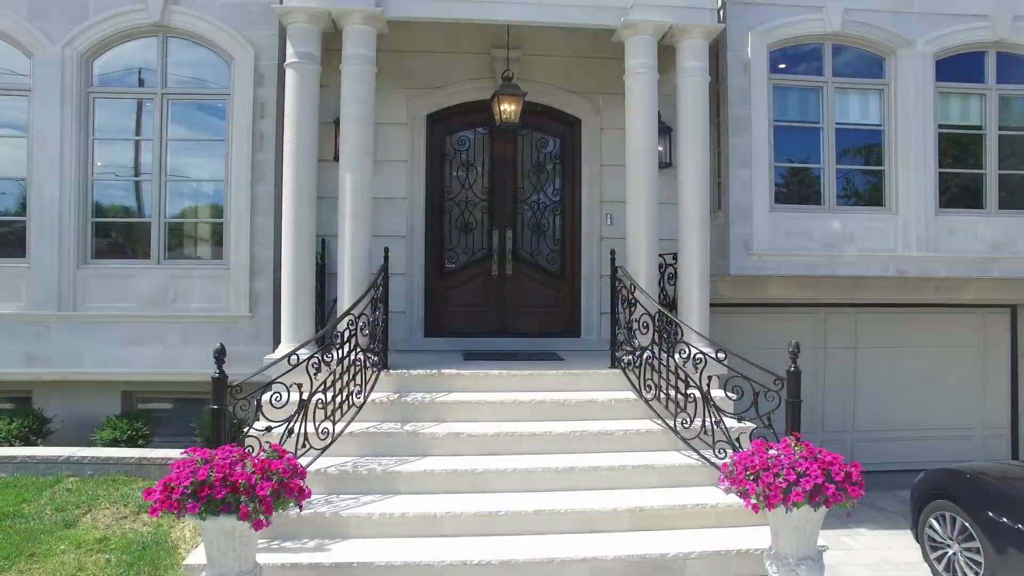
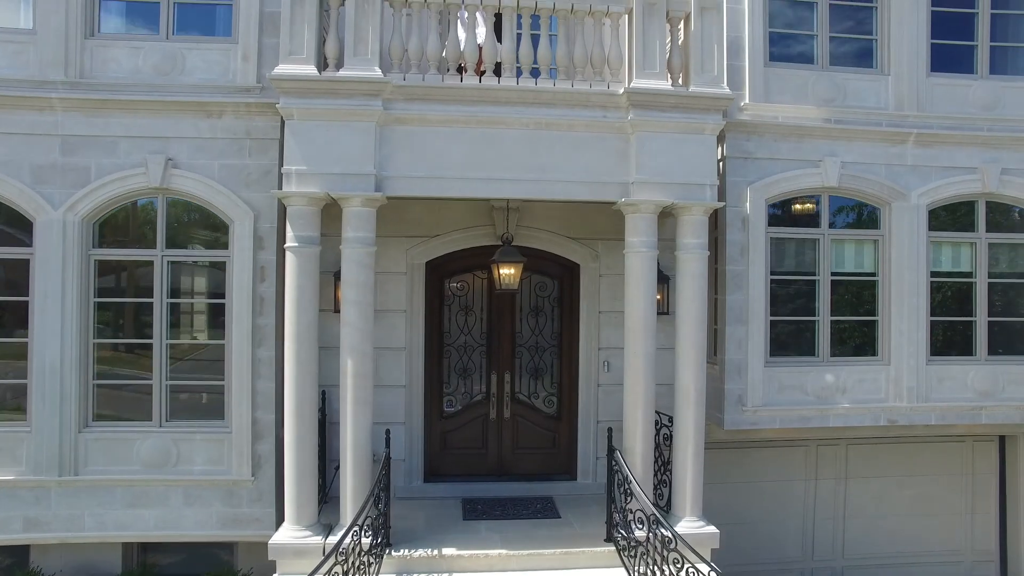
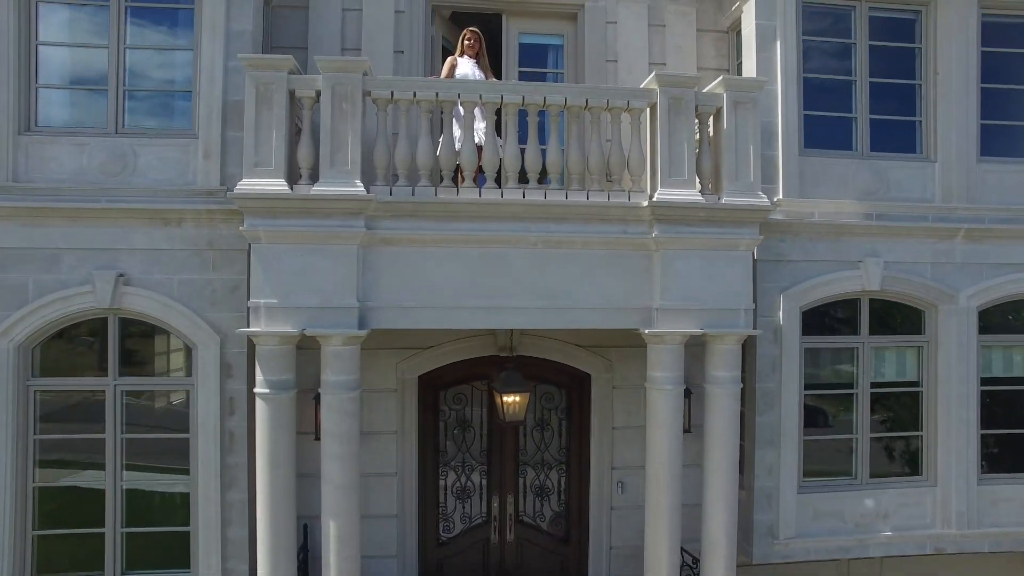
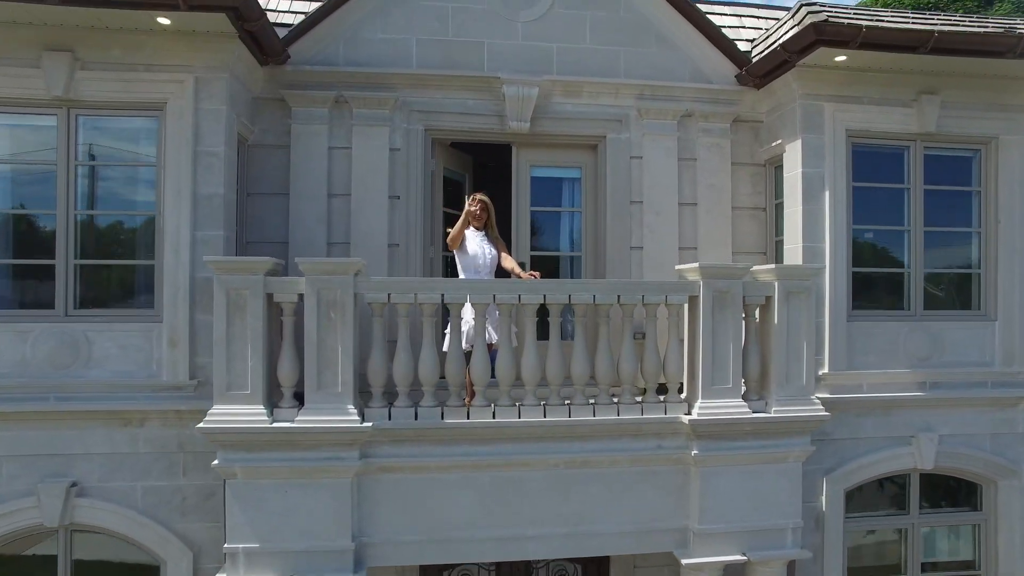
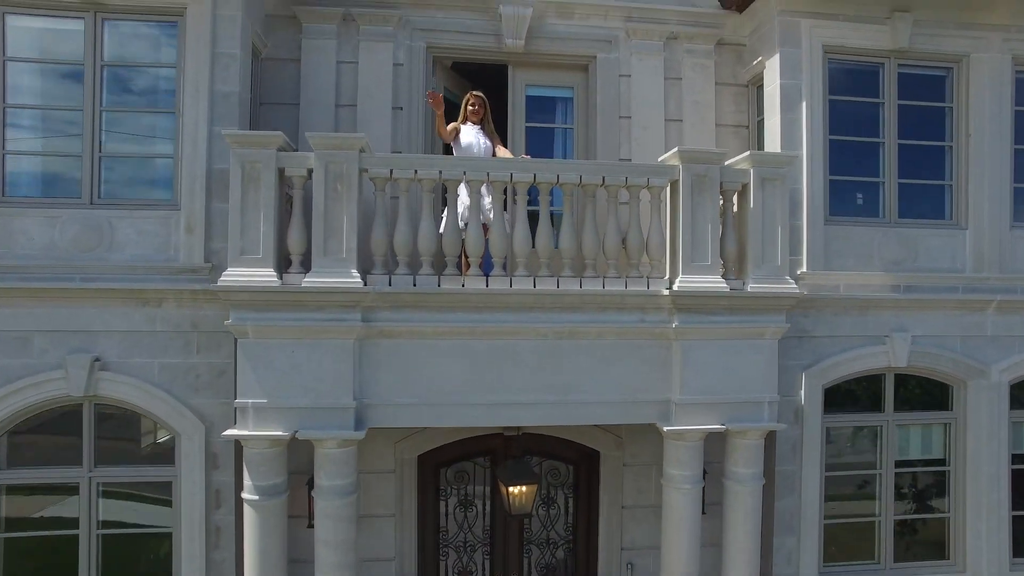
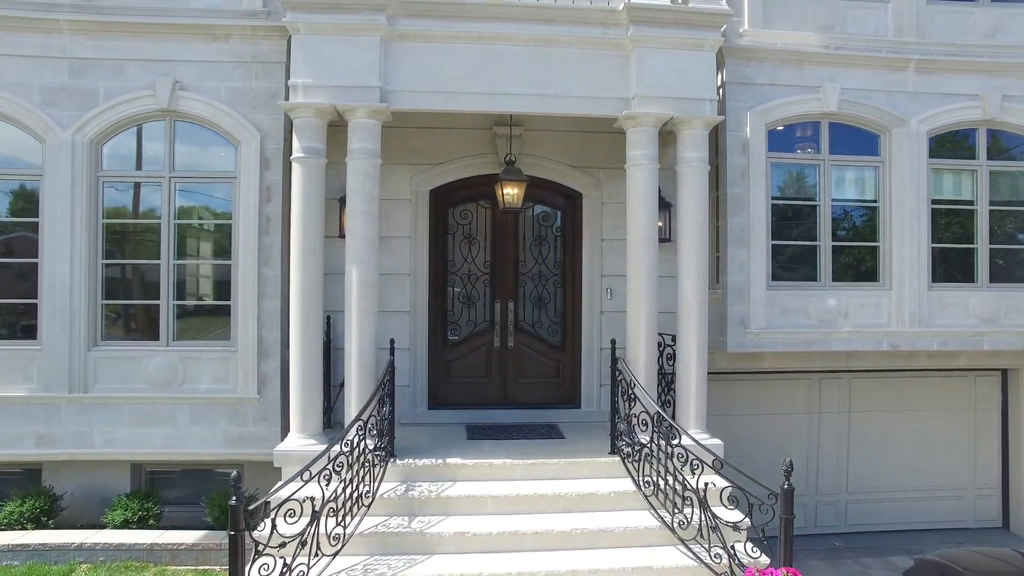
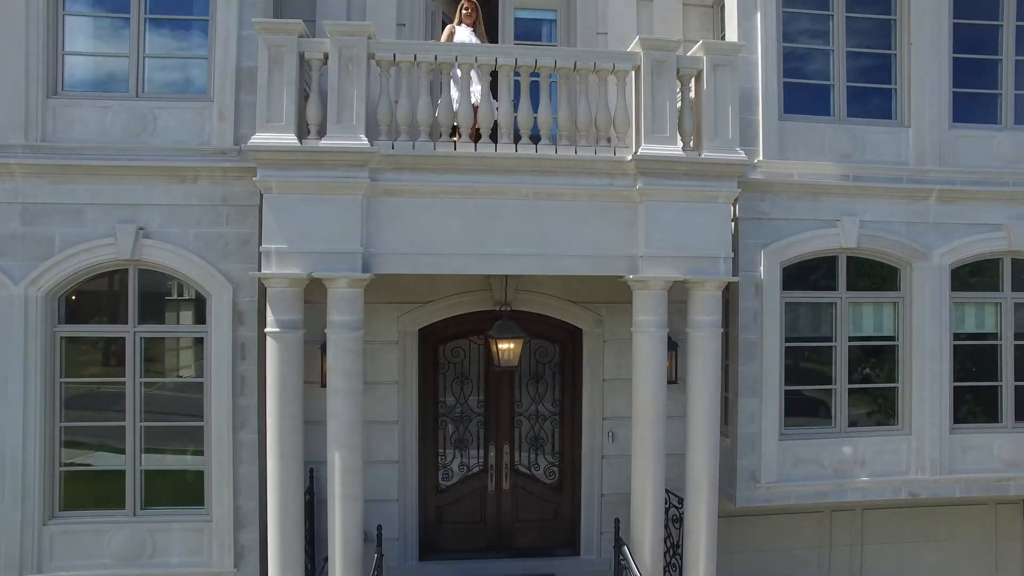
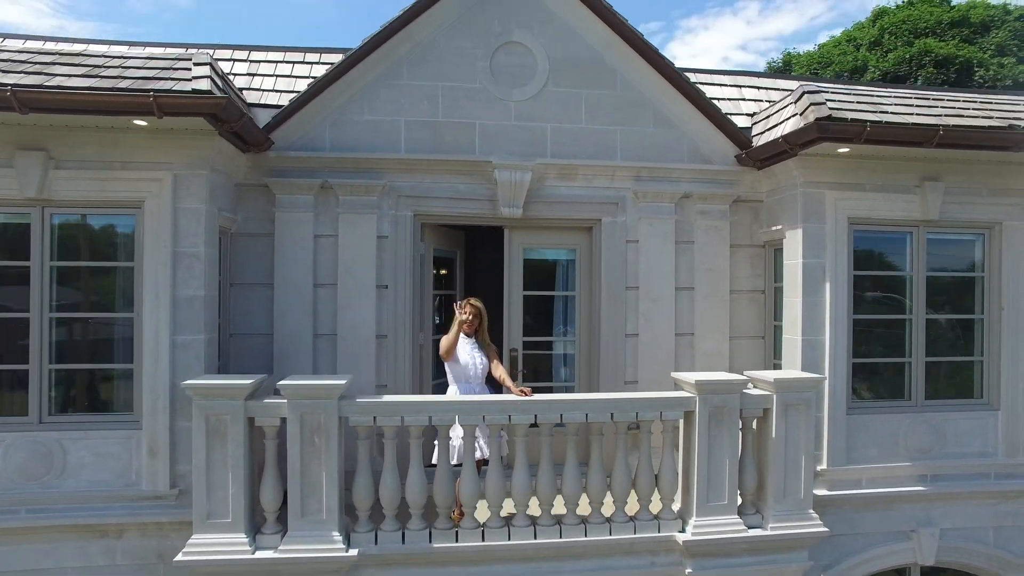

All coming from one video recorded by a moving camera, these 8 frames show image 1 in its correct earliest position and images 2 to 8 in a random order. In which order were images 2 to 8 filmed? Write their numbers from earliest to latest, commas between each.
6, 2, 7, 3, 5, 4, 8
